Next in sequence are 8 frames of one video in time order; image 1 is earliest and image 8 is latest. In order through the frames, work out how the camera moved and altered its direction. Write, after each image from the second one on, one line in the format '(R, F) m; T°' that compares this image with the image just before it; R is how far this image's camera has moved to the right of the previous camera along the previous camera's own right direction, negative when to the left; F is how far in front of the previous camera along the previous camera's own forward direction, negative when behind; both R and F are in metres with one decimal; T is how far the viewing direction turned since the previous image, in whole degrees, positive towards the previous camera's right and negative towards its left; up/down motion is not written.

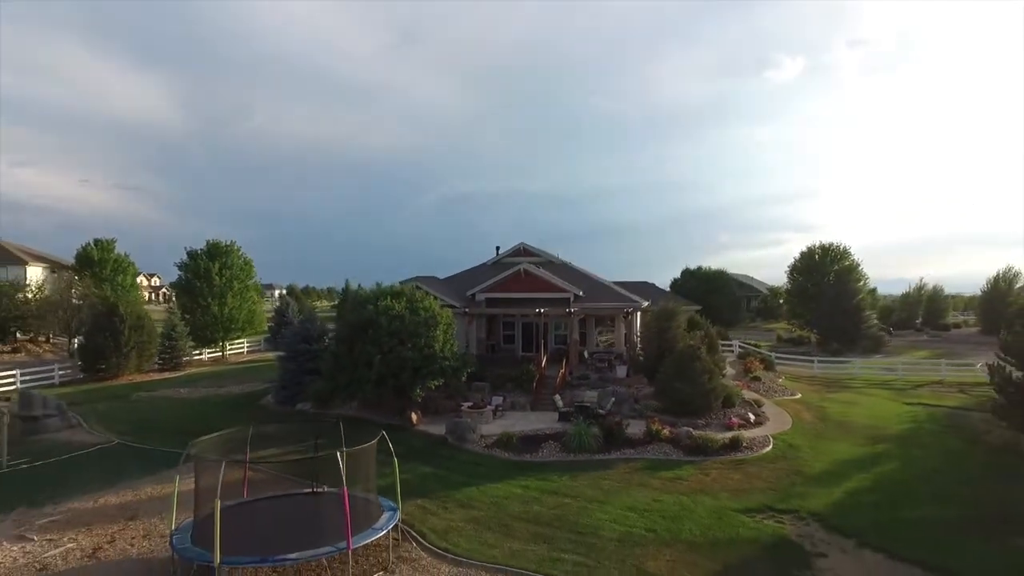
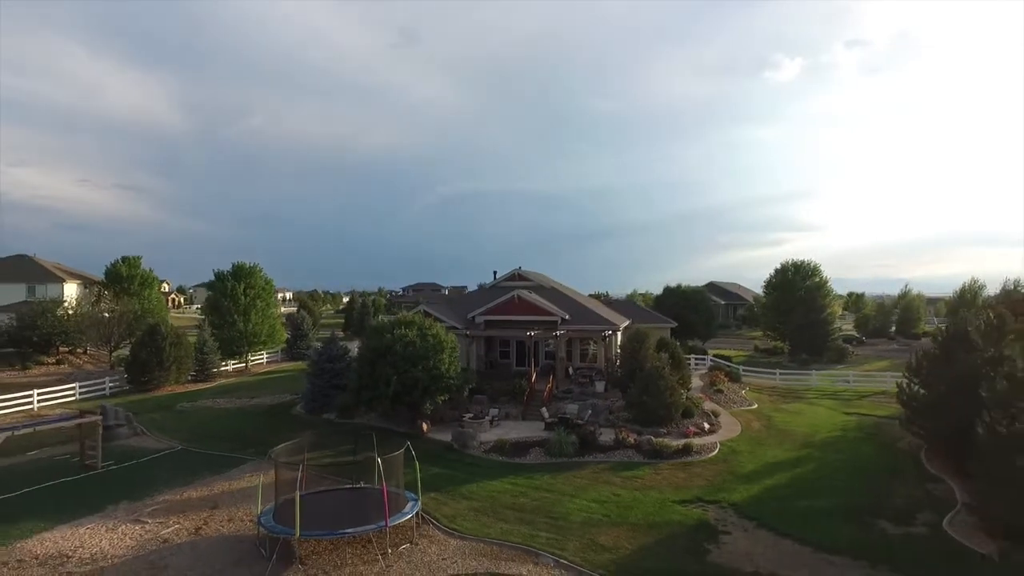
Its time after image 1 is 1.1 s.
(+0.2, -3.1) m; 0°
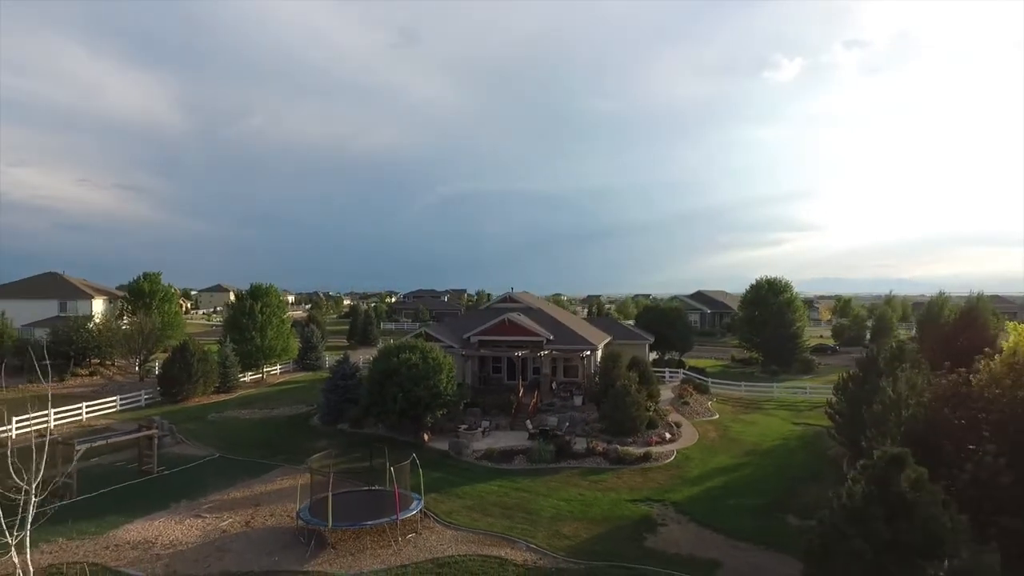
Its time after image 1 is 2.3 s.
(+0.4, -3.1) m; 0°
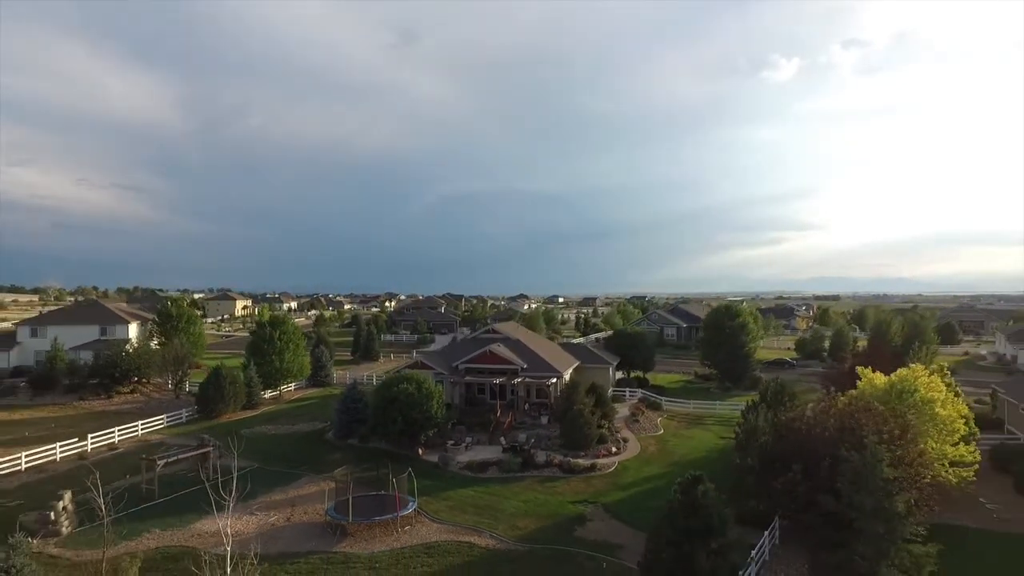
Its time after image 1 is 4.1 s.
(+1.0, -5.4) m; 0°
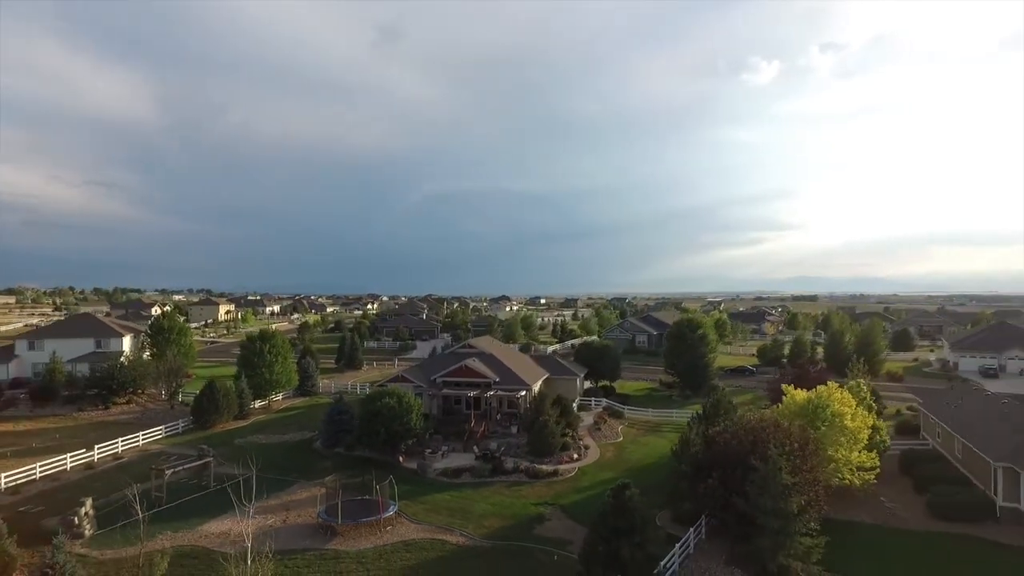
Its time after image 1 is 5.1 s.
(+0.5, -3.0) m; +2°
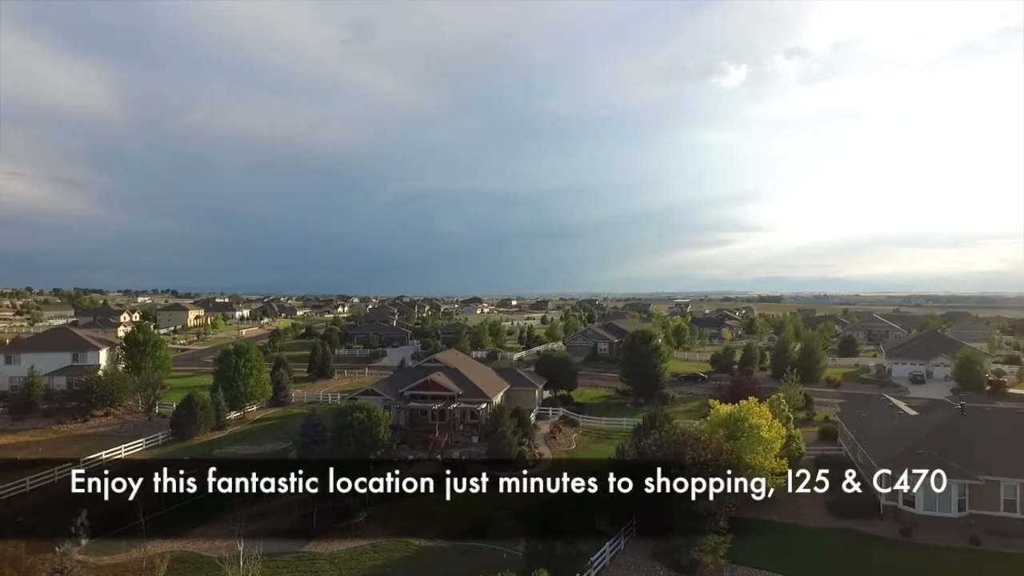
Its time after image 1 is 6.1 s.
(+0.6, -3.0) m; +3°
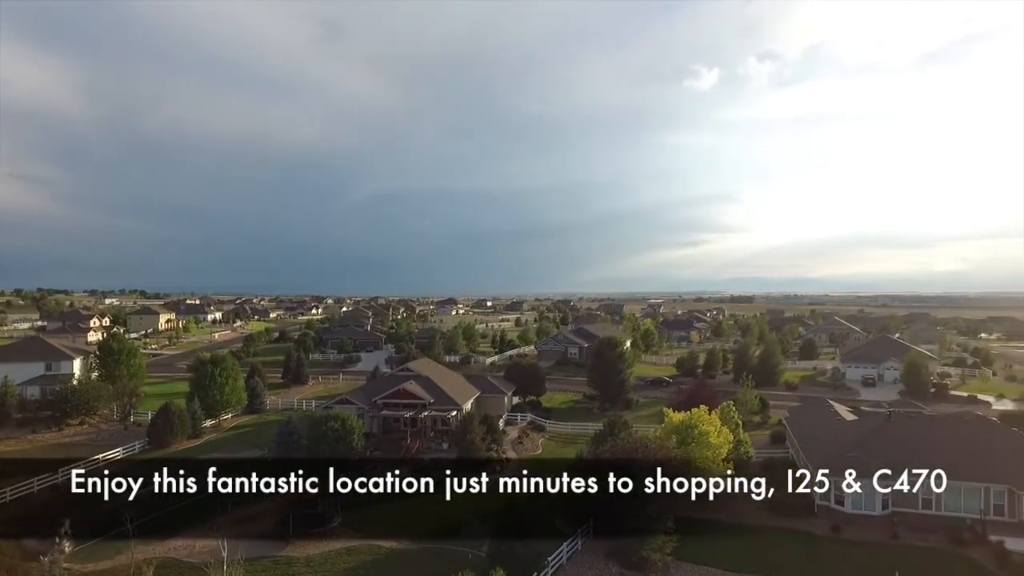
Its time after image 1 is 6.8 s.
(+0.4, -1.8) m; +2°
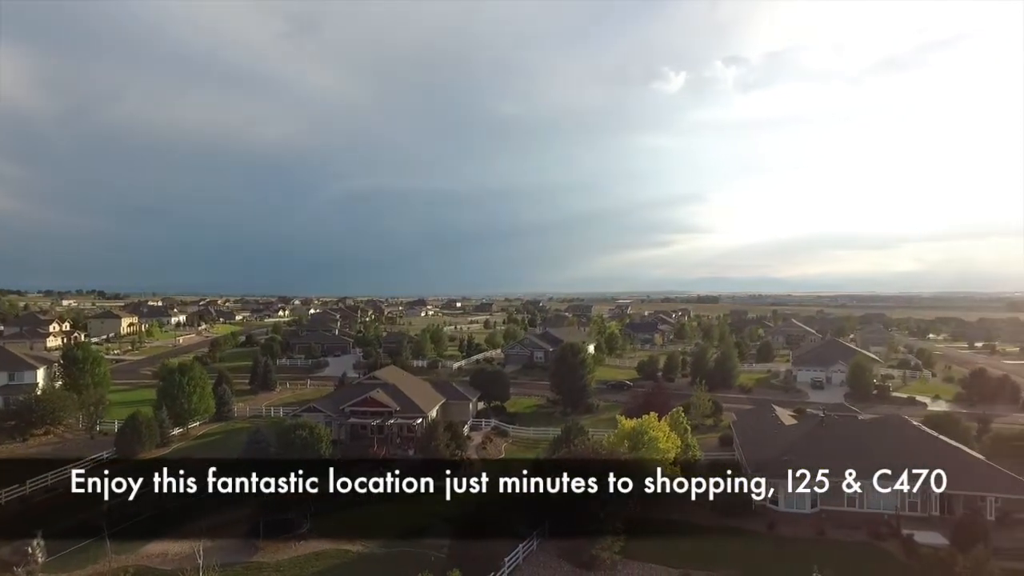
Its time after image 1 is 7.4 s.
(+0.4, -1.7) m; +3°
